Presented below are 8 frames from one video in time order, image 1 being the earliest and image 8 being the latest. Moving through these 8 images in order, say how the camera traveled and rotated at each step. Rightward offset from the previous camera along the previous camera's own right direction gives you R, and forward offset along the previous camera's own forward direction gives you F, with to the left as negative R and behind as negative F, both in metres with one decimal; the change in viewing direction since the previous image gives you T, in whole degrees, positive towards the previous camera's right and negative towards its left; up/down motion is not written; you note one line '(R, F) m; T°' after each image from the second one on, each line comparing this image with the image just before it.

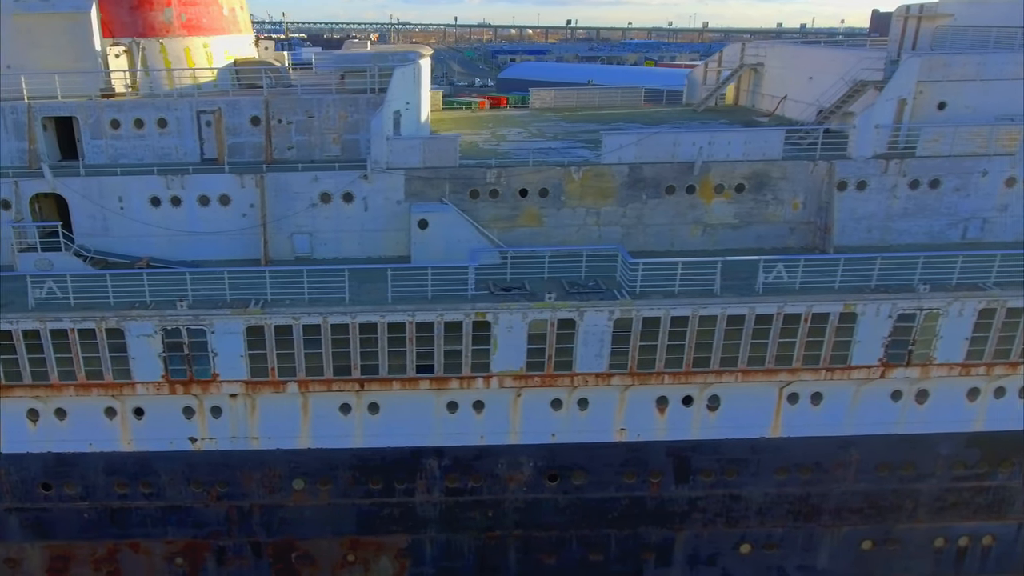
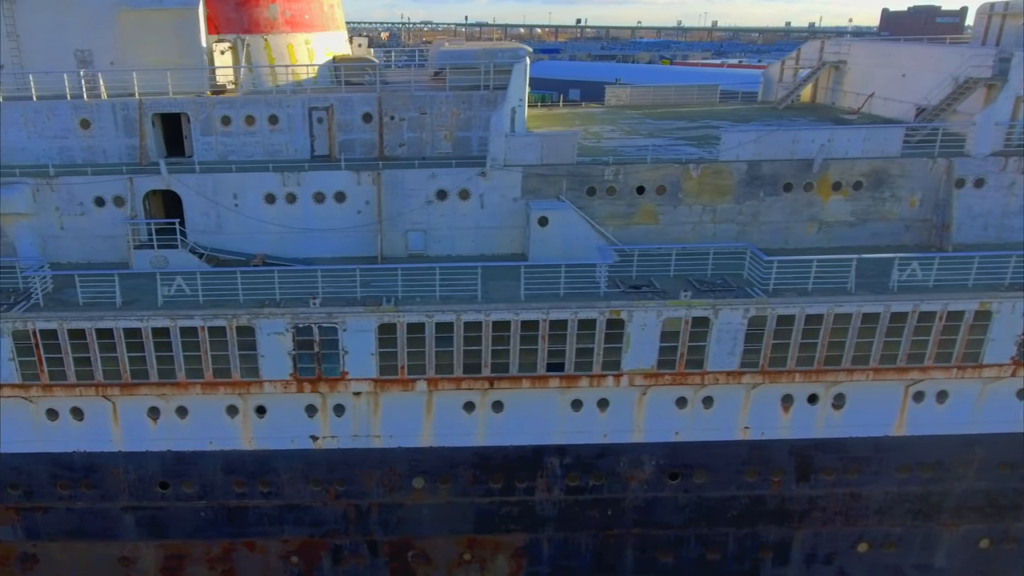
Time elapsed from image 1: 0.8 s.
(-1.8, +0.1) m; 0°
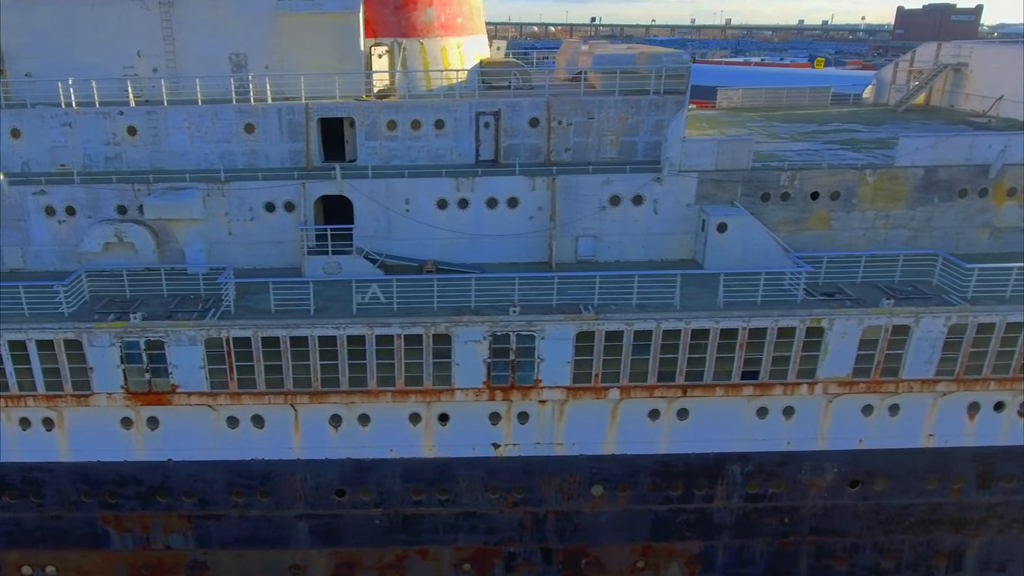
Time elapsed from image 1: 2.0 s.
(-2.6, +0.1) m; 0°
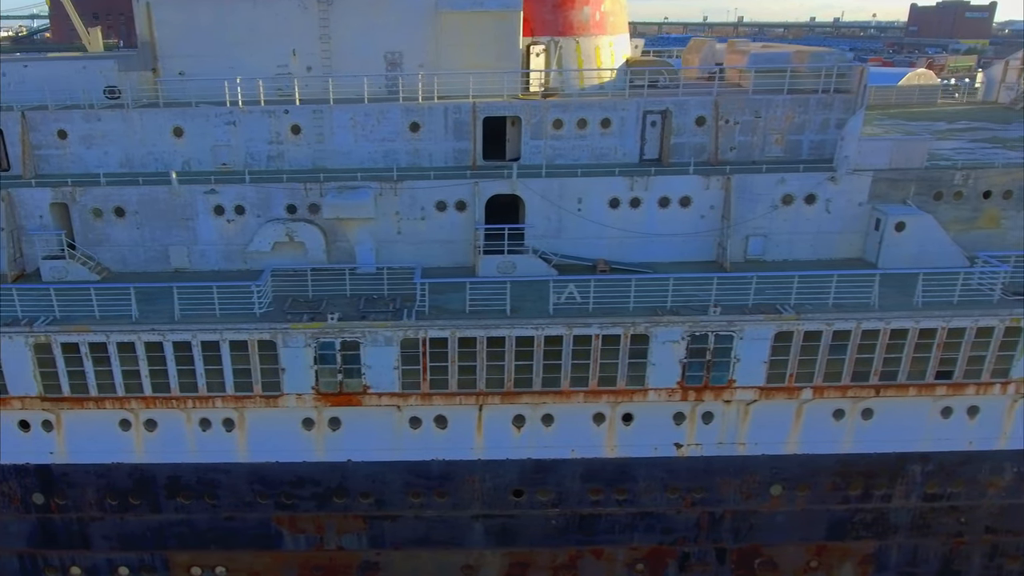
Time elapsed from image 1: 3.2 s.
(-2.6, 0.0) m; 0°
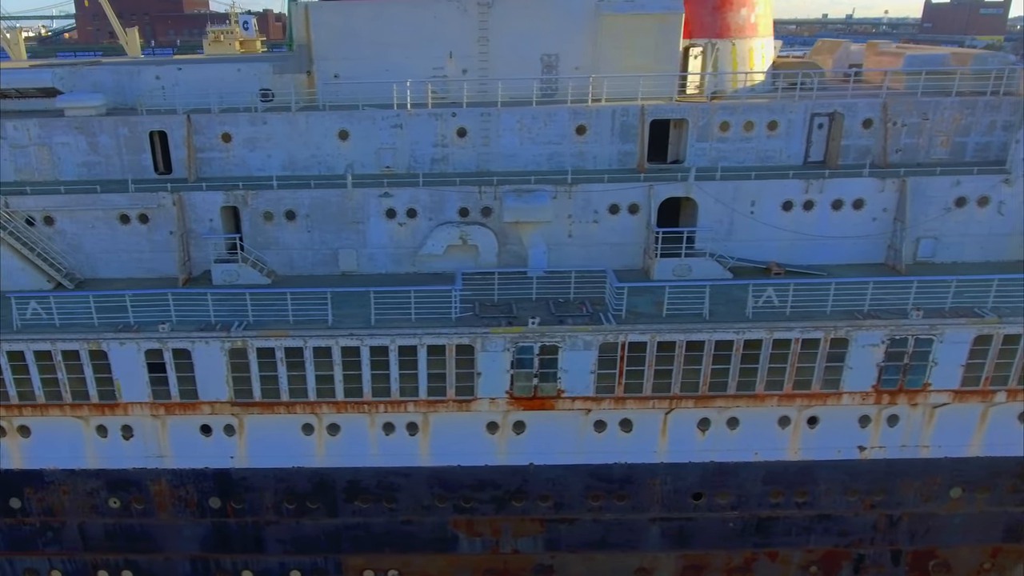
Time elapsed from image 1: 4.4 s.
(-2.6, 0.0) m; 0°
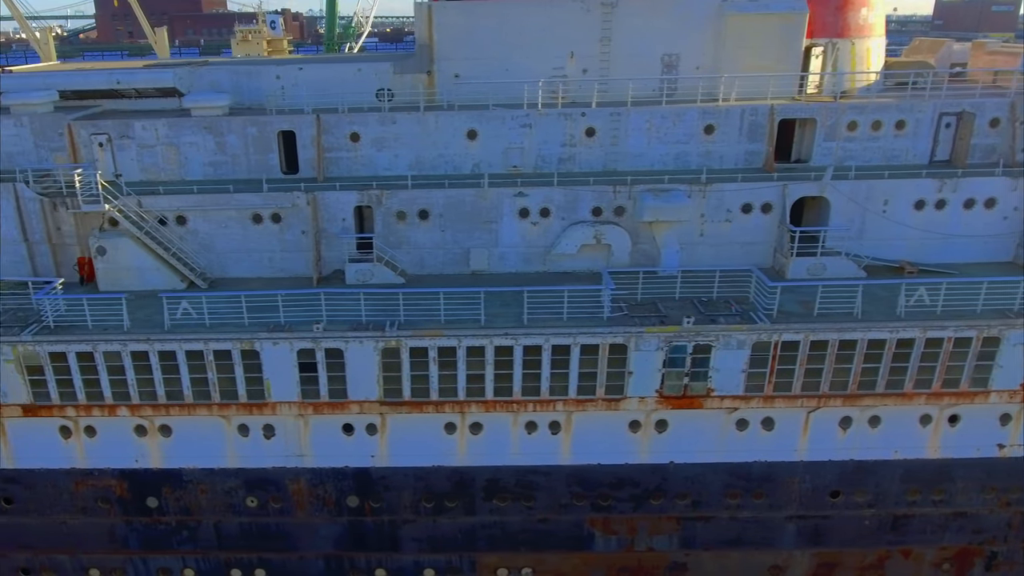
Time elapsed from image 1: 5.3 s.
(-2.0, 0.0) m; 0°
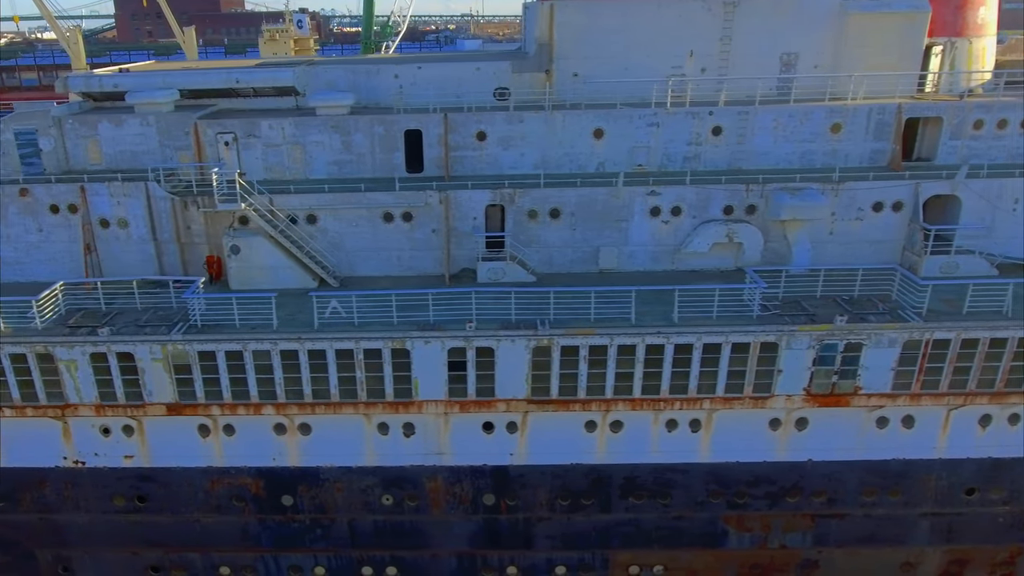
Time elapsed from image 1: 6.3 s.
(-2.0, 0.0) m; 0°
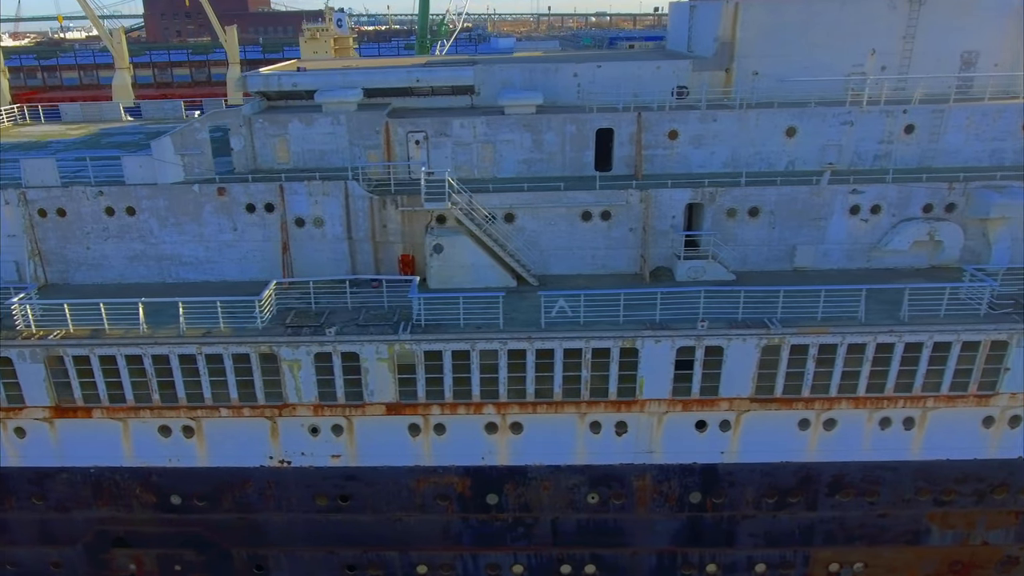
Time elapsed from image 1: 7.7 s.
(-3.1, 0.0) m; 0°
